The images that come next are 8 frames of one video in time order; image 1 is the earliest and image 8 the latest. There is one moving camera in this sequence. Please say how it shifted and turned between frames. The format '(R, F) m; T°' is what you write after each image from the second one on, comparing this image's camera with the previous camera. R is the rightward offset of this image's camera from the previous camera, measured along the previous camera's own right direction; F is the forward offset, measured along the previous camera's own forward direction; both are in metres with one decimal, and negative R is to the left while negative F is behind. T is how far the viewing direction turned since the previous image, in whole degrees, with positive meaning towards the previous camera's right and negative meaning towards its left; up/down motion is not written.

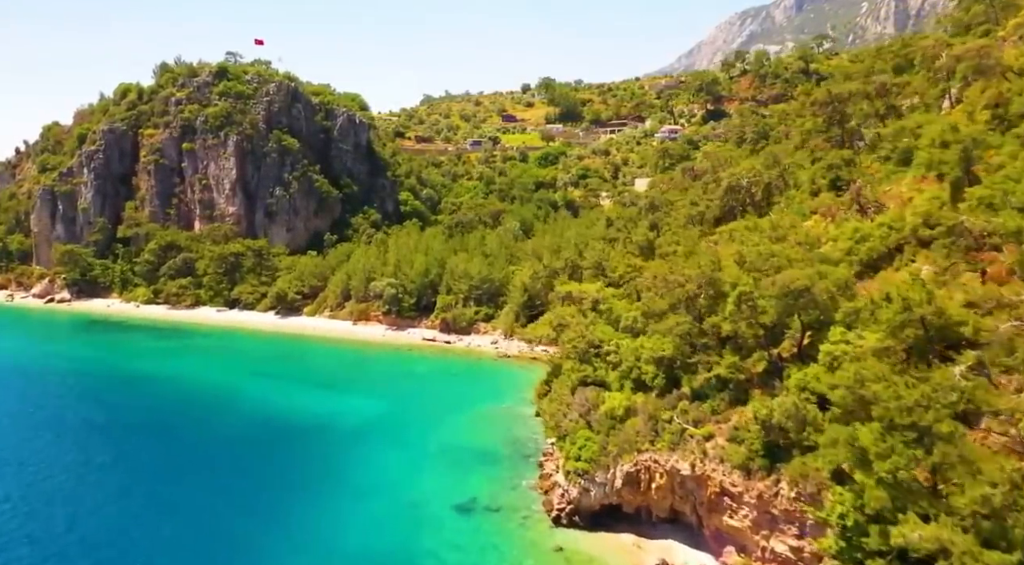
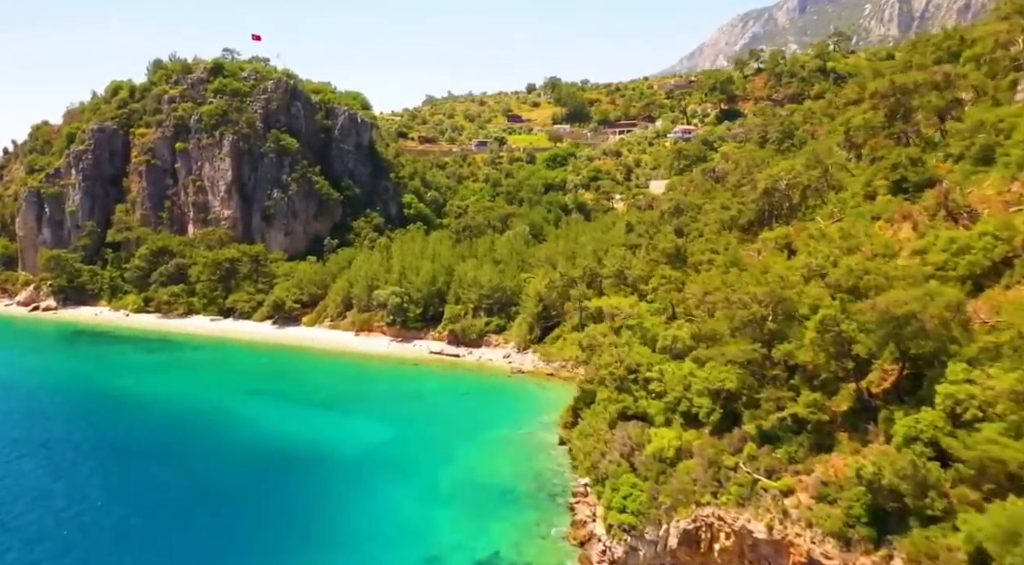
(-1.1, +4.6) m; 0°
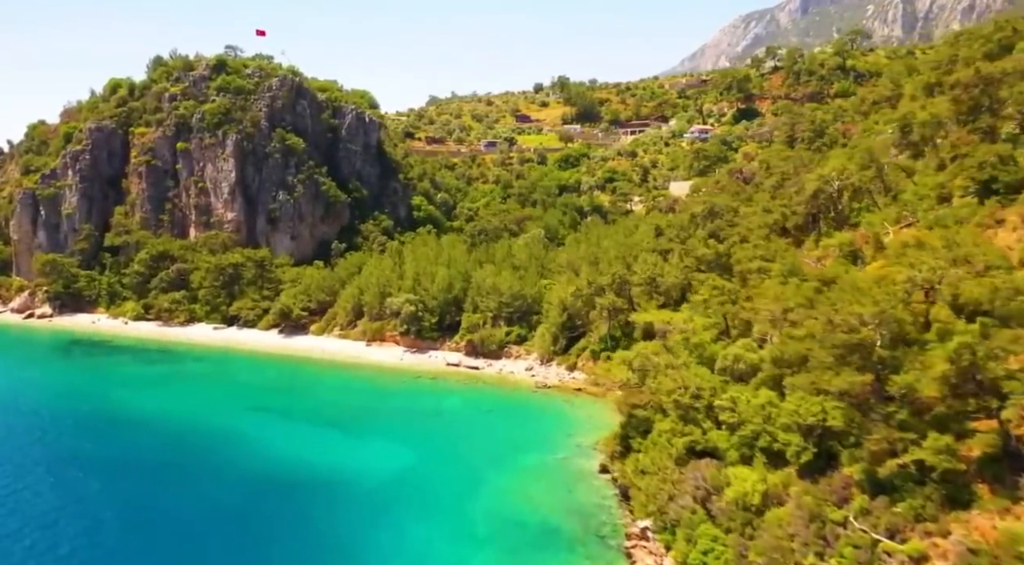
(-1.8, +3.8) m; 0°
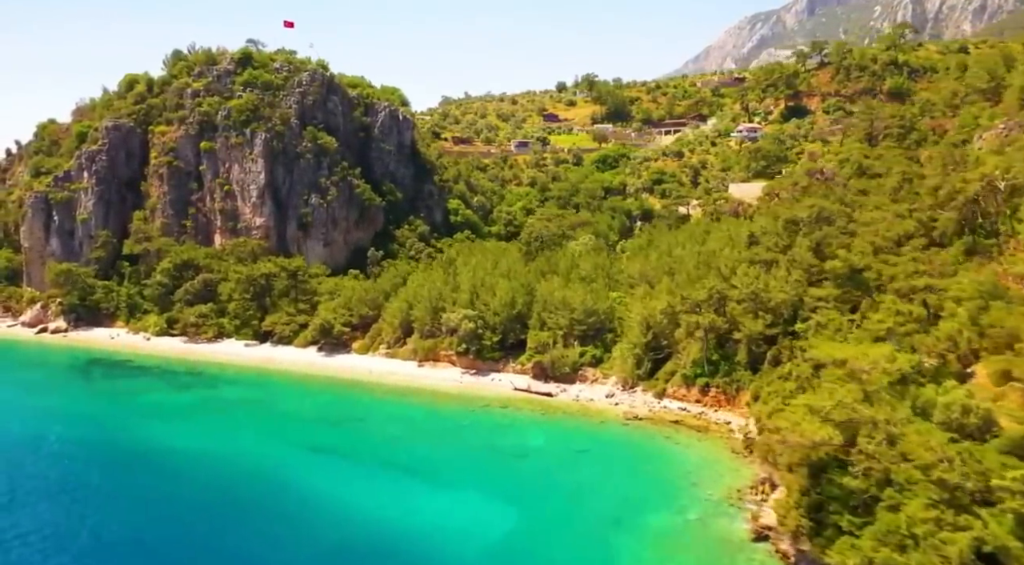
(-5.5, +6.9) m; 0°
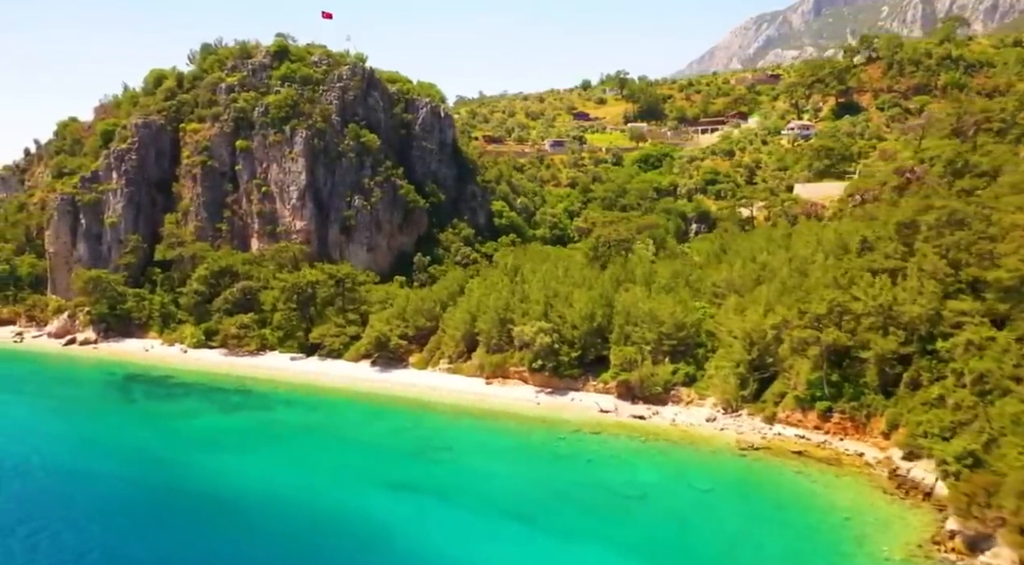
(-5.6, +5.2) m; 0°
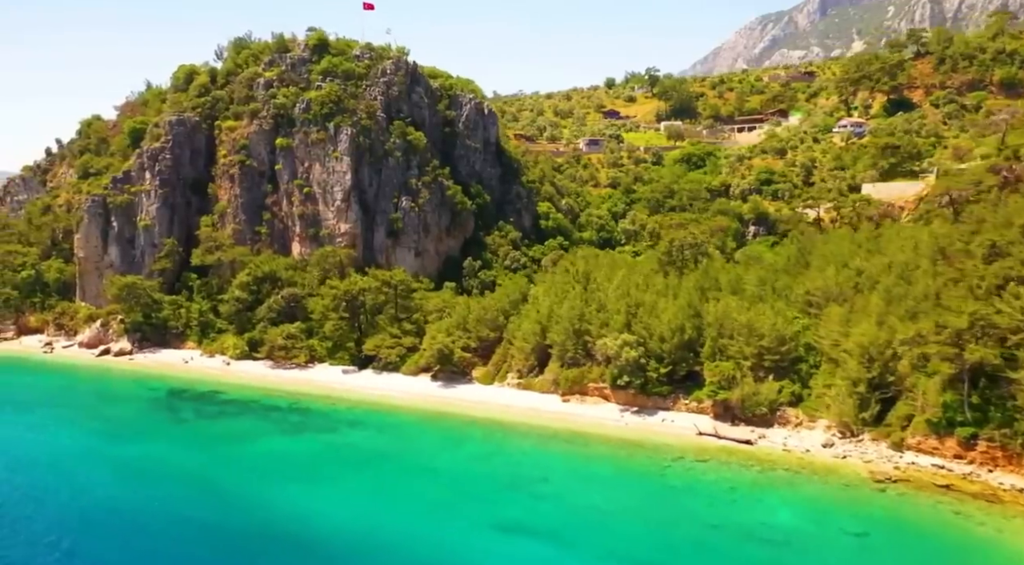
(-5.3, +4.4) m; 0°
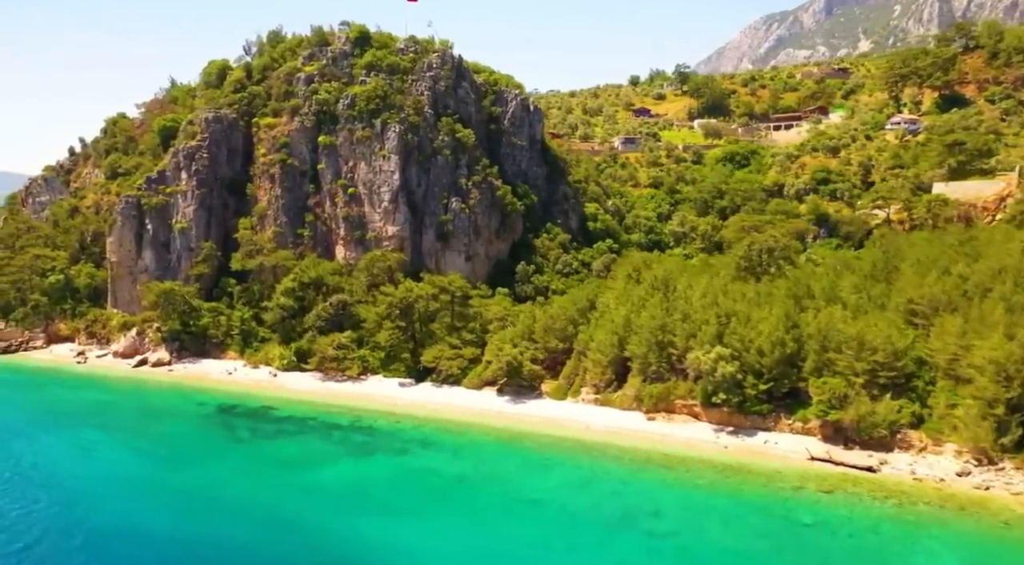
(-5.0, +4.0) m; 0°
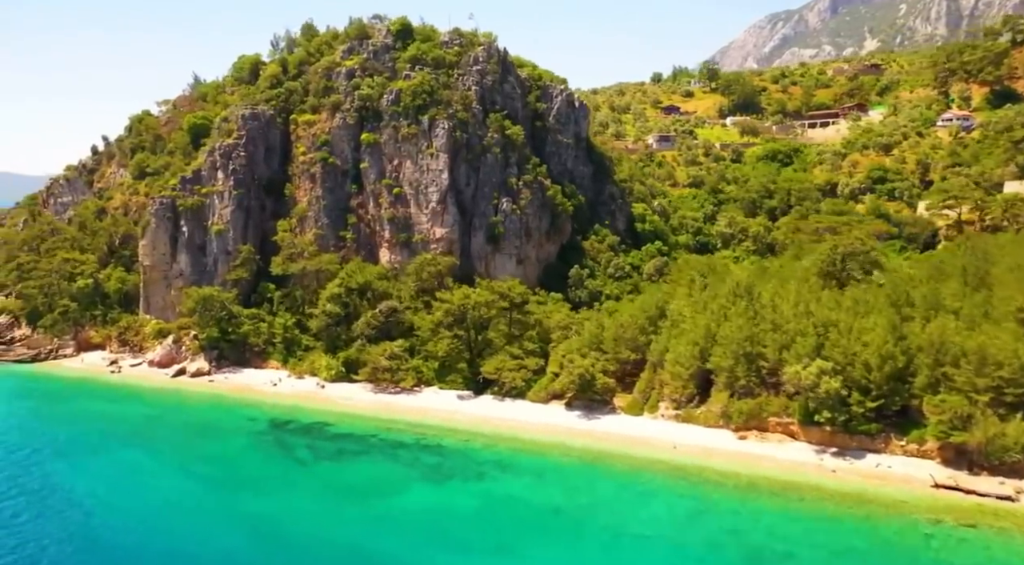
(-4.6, +3.6) m; 0°
